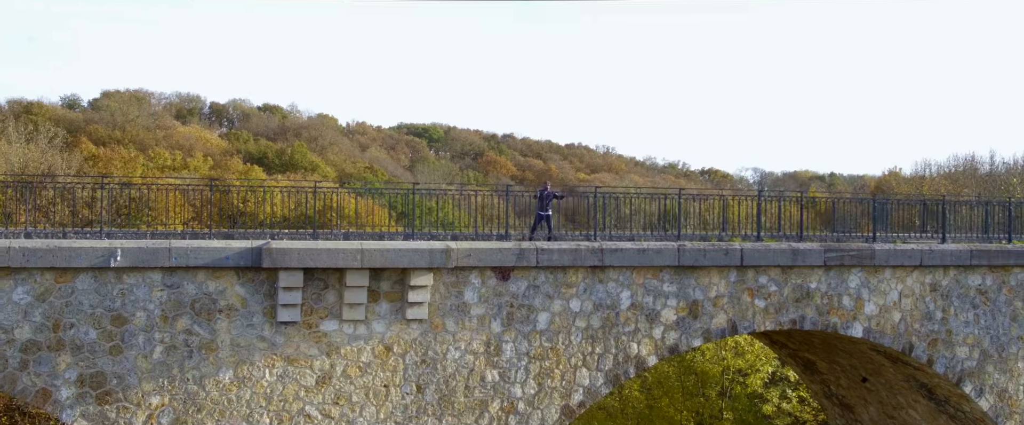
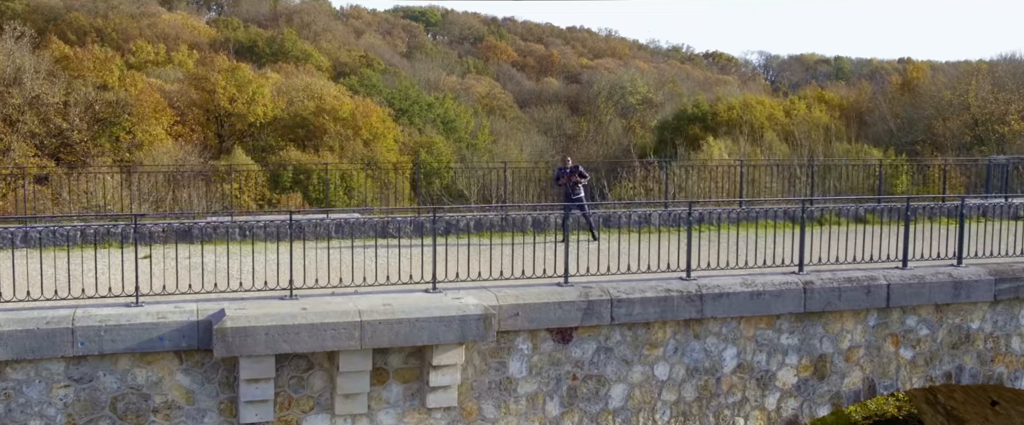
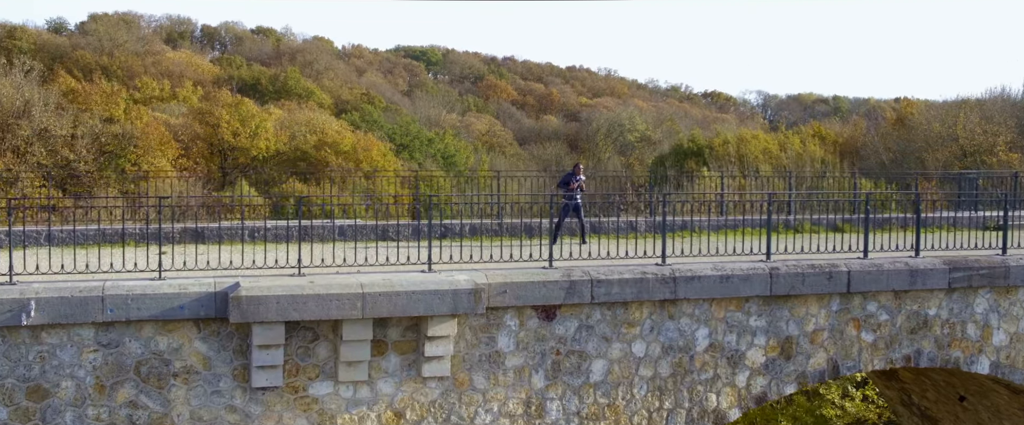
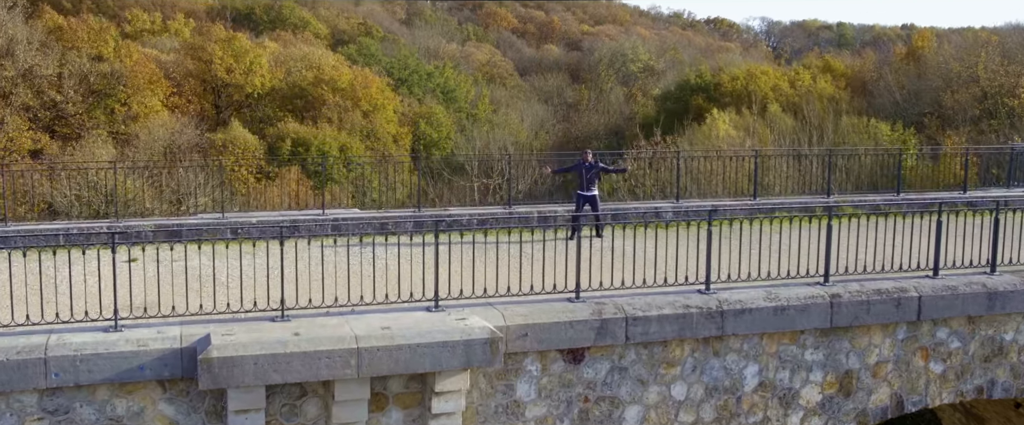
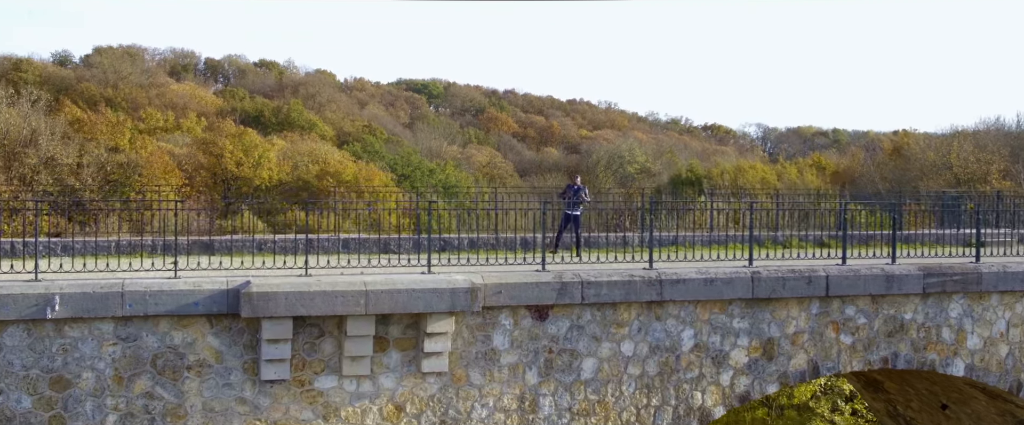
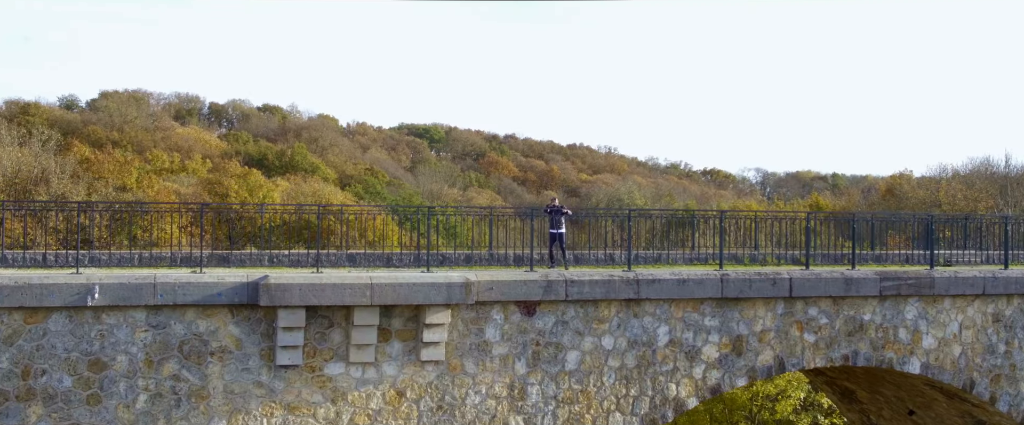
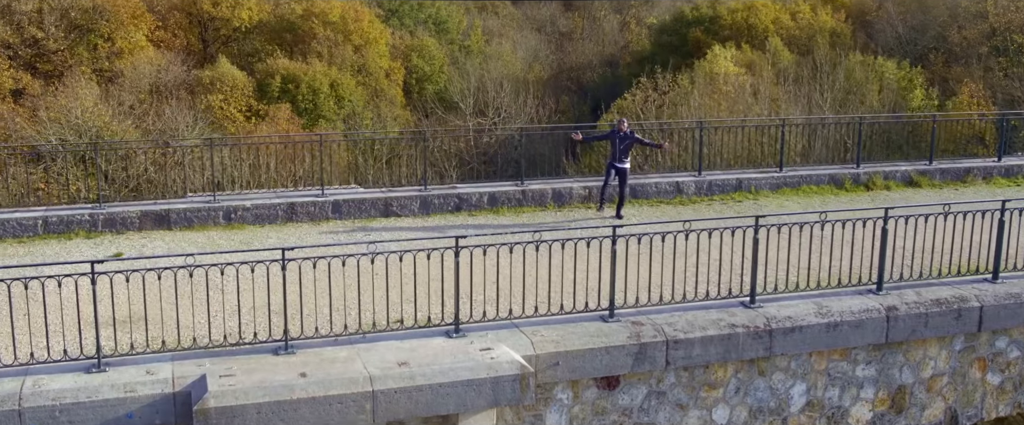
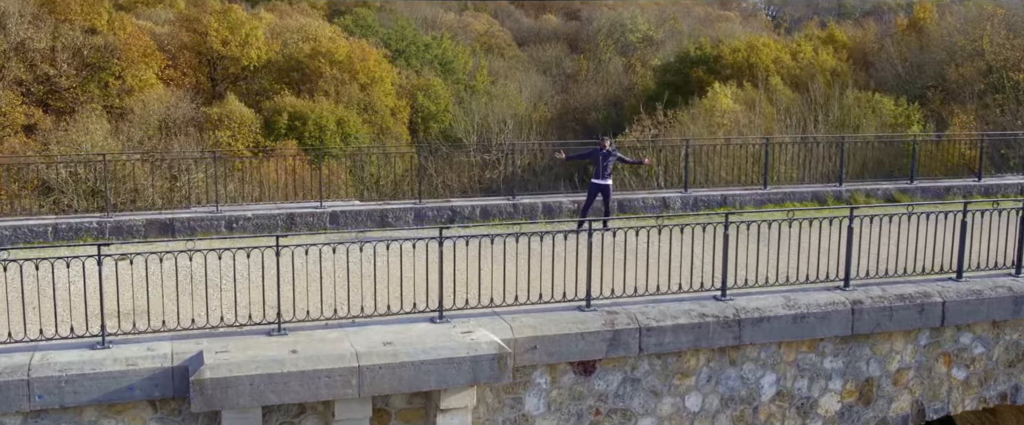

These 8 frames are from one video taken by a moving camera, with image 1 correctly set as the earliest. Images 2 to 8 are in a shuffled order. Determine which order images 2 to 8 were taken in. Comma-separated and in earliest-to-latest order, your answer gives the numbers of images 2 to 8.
6, 5, 3, 2, 4, 8, 7
